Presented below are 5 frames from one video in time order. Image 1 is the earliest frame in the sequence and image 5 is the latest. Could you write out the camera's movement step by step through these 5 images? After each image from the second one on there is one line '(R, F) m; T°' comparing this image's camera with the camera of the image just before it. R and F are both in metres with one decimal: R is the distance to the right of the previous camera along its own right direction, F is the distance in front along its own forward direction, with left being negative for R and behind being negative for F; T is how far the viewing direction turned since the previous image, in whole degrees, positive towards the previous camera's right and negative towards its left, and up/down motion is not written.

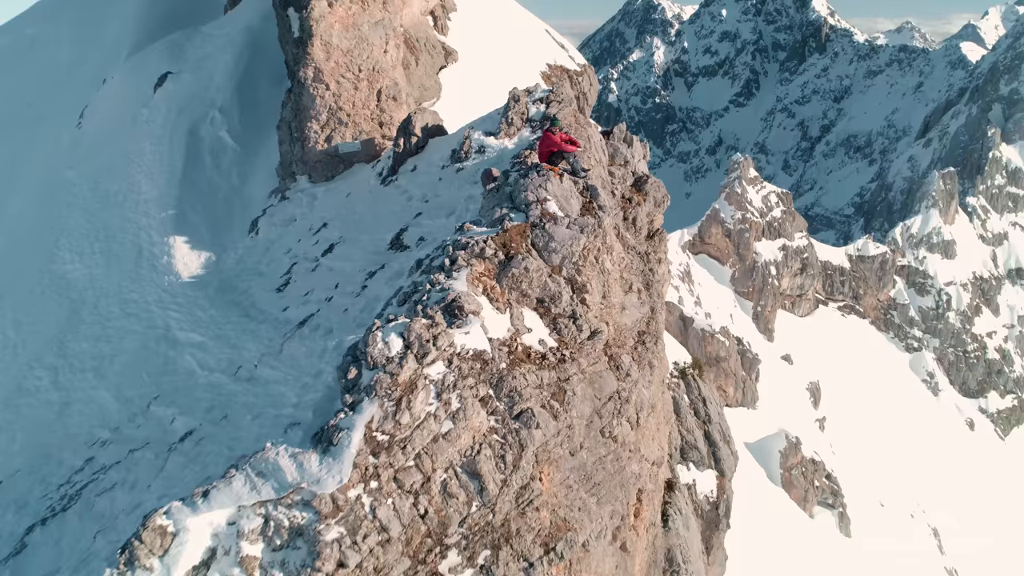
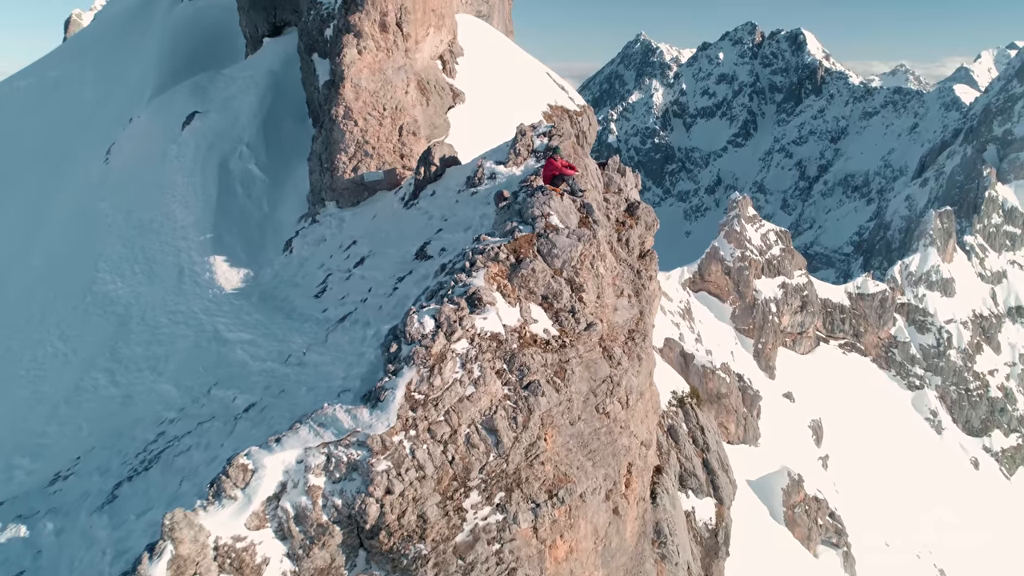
(-0.2, -2.6) m; 0°
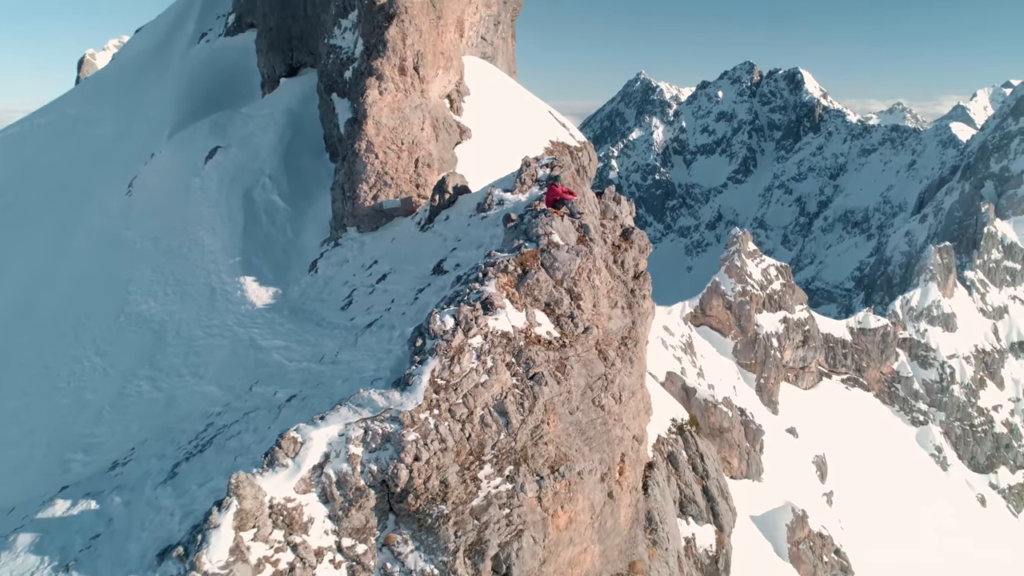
(-0.1, -2.4) m; 0°
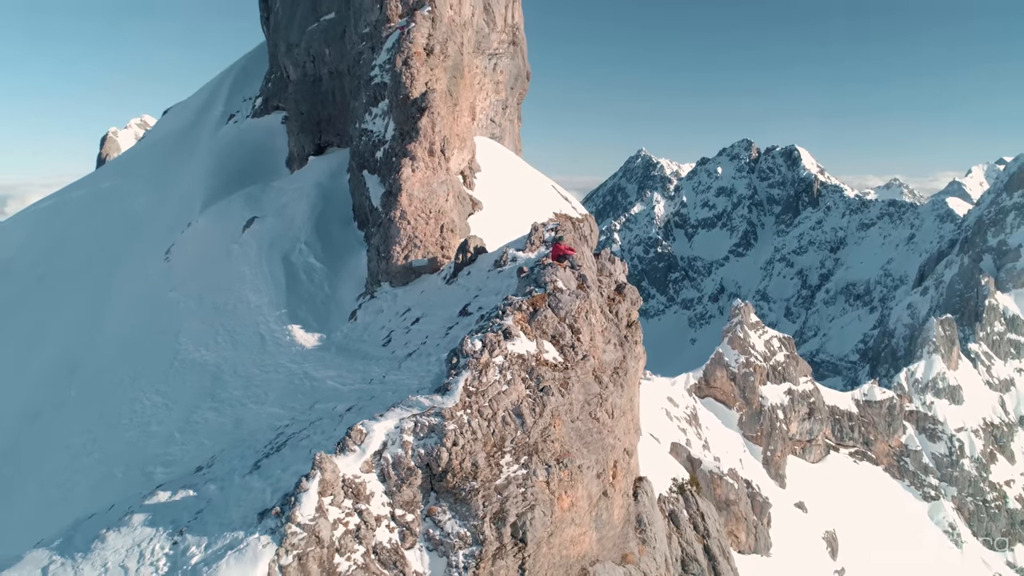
(-0.3, -4.7) m; 0°
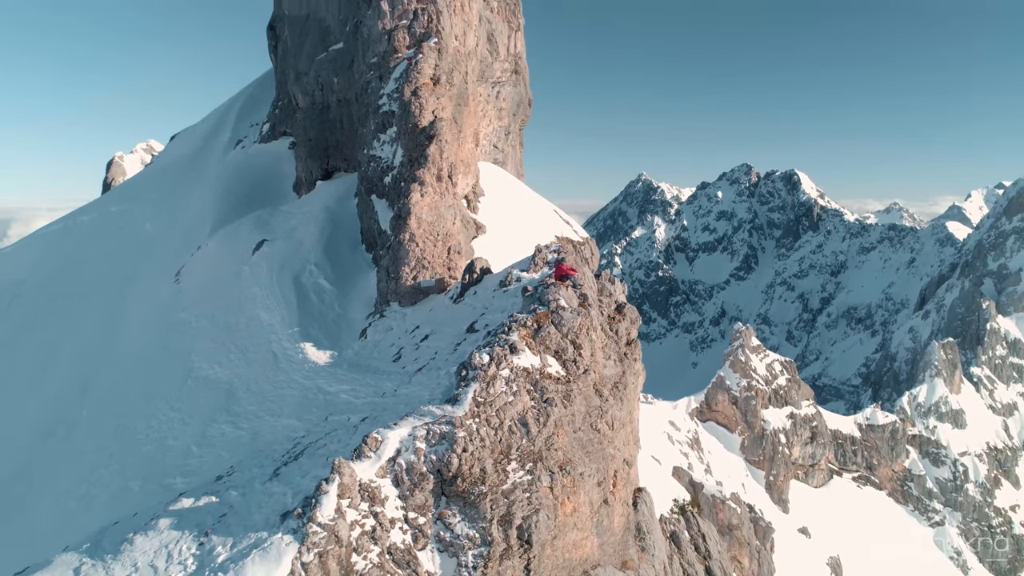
(-0.1, -1.4) m; 0°
